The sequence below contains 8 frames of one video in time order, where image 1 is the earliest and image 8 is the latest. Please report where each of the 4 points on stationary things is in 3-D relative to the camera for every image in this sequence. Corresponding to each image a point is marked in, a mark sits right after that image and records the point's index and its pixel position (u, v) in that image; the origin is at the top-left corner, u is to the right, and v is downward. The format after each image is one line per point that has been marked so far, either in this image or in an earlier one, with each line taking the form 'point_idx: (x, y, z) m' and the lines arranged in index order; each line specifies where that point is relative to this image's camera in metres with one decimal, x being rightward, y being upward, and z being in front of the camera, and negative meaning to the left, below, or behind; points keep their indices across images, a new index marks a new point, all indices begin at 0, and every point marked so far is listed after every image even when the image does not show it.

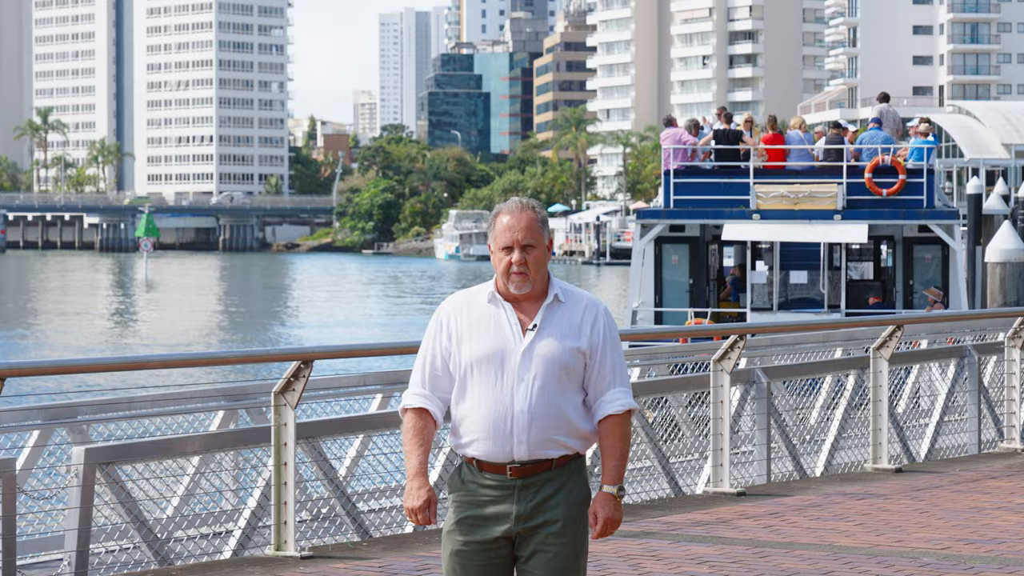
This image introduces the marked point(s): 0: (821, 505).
0: (+1.5, -1.0, +13.7) m
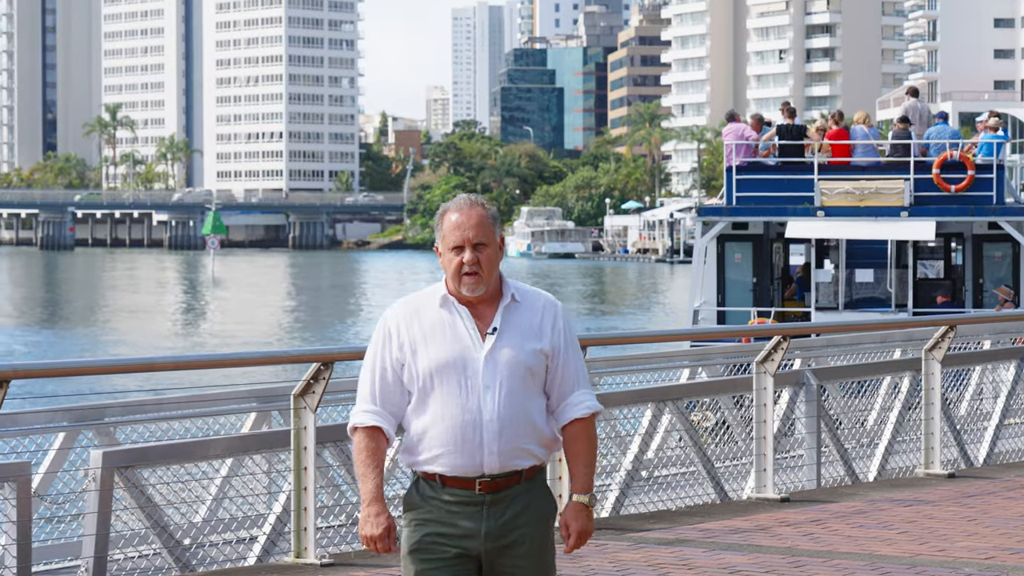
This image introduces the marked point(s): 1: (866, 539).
0: (+1.7, -1.0, +13.2) m
1: (+1.5, -1.1, +12.3) m
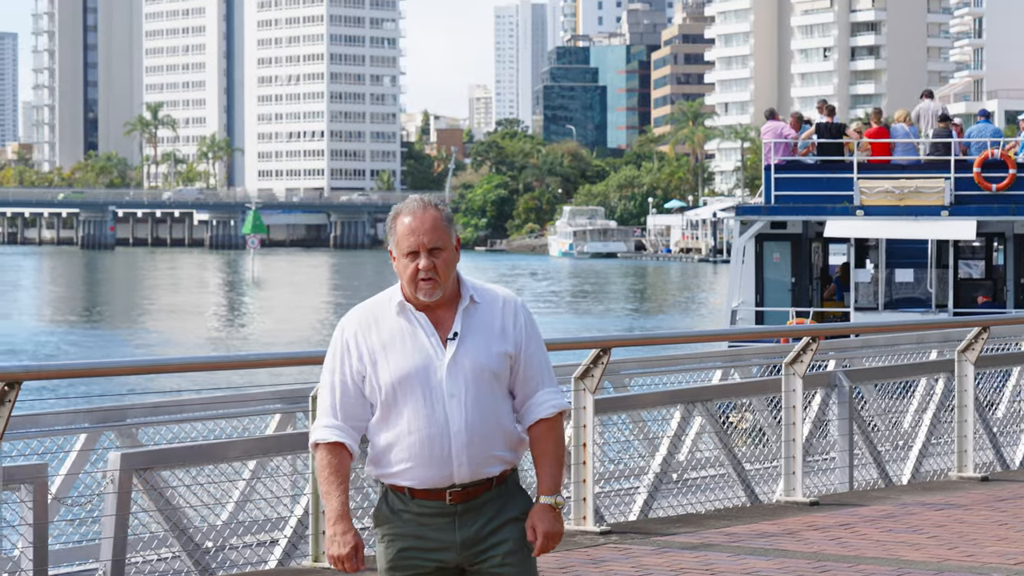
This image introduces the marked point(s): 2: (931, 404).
0: (+1.7, -1.0, +13.0) m
1: (+1.6, -1.1, +12.0) m
2: (+2.1, -0.6, +14.7) m
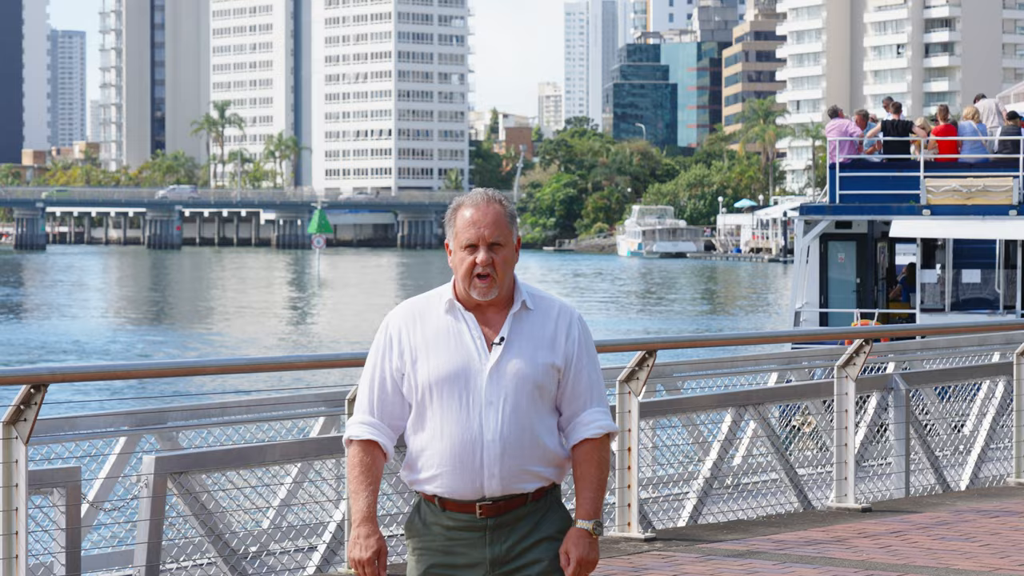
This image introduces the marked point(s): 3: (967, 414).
0: (+1.9, -1.0, +12.7) m
1: (+1.7, -1.1, +11.7) m
2: (+2.4, -0.6, +14.4) m
3: (+2.2, -0.6, +14.1) m
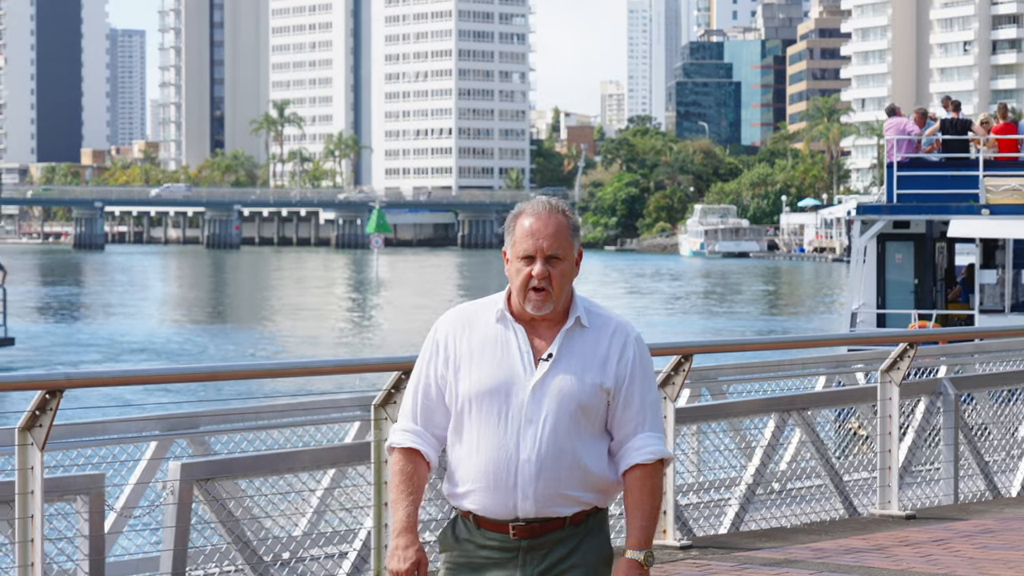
0: (+2.0, -1.0, +12.3) m
1: (+1.8, -1.1, +11.4) m
2: (+2.5, -0.6, +14.0) m
3: (+2.4, -0.6, +13.8) m
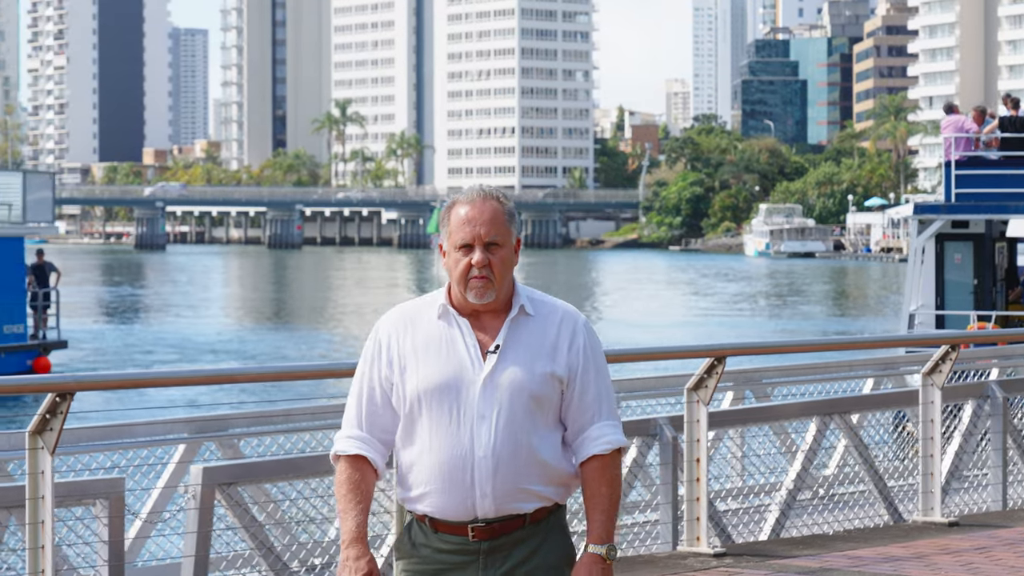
0: (+2.1, -1.1, +12.0) m
1: (+1.9, -1.1, +11.0) m
2: (+2.7, -0.6, +13.6) m
3: (+2.5, -0.6, +13.4) m
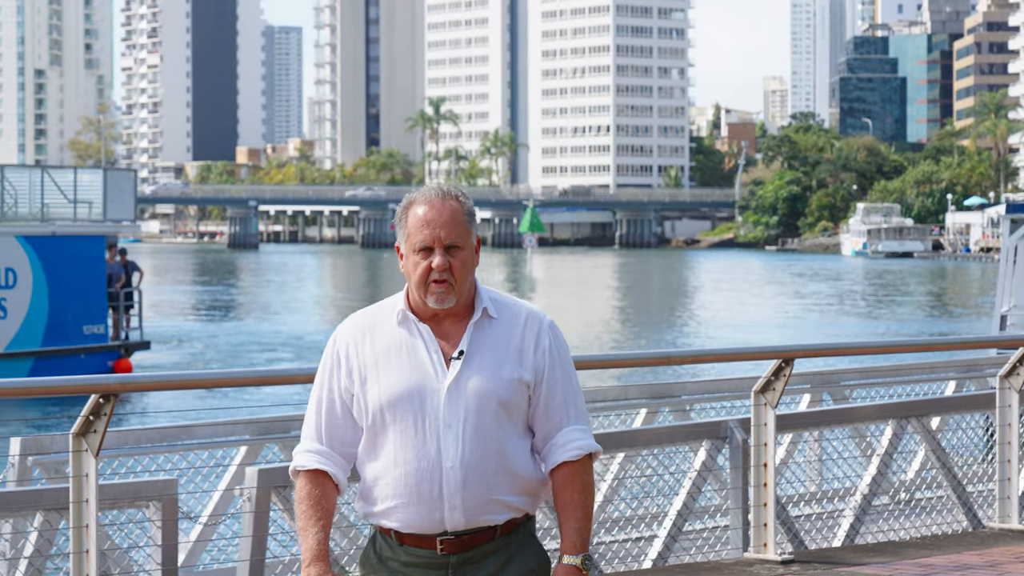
0: (+2.3, -1.1, +11.6) m
1: (+2.1, -1.1, +10.7) m
2: (+3.0, -0.6, +13.3) m
3: (+2.8, -0.6, +13.1) m
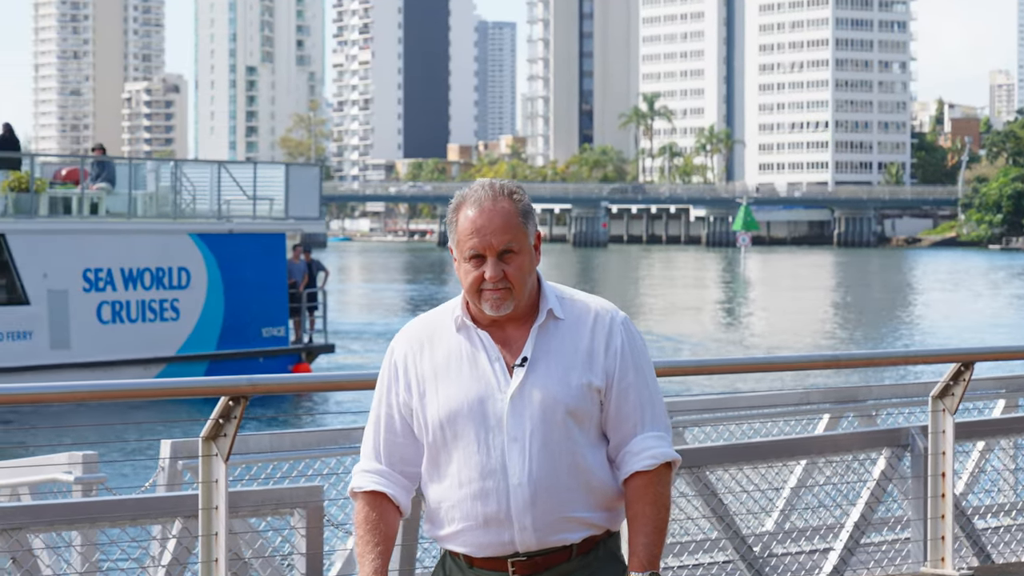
0: (+2.9, -1.1, +10.8) m
1: (+2.6, -1.1, +9.9) m
2: (+3.7, -0.6, +12.4) m
3: (+3.5, -0.6, +12.2) m
